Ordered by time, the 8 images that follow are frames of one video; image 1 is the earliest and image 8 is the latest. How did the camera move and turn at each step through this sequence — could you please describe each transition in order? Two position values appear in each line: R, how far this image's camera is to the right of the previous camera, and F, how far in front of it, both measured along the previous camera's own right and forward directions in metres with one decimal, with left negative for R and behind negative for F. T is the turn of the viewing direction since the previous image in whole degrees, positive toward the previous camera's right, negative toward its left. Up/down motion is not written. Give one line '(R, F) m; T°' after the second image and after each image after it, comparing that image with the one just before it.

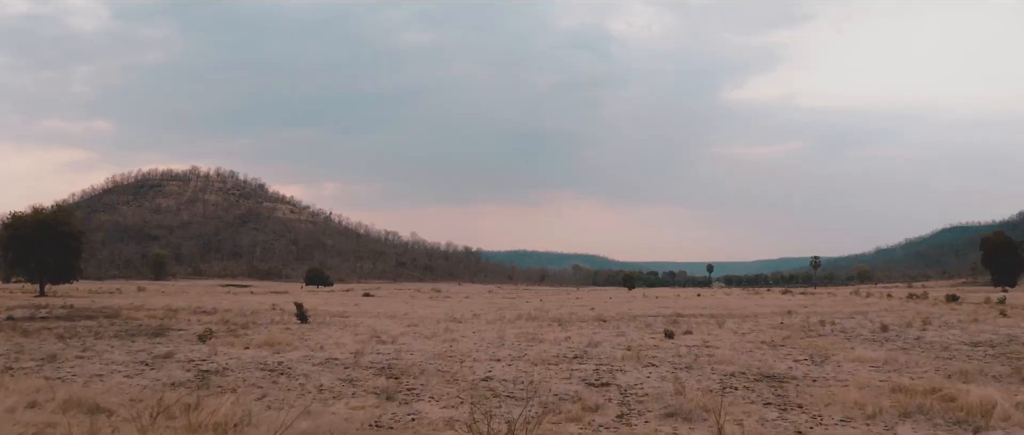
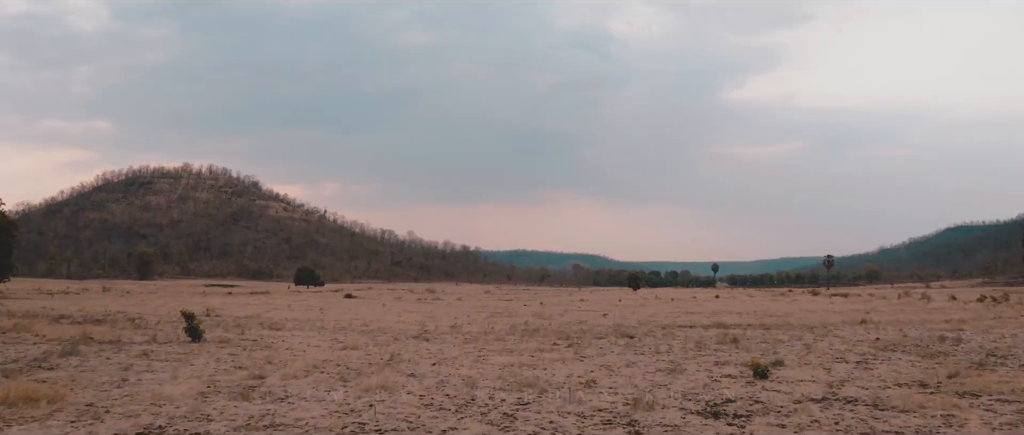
(+0.3, +6.3) m; 0°
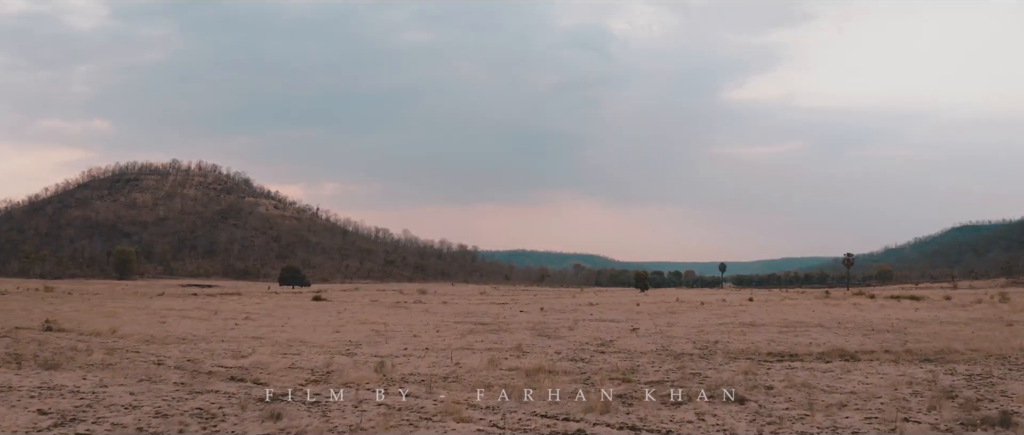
(+0.4, +8.3) m; 0°
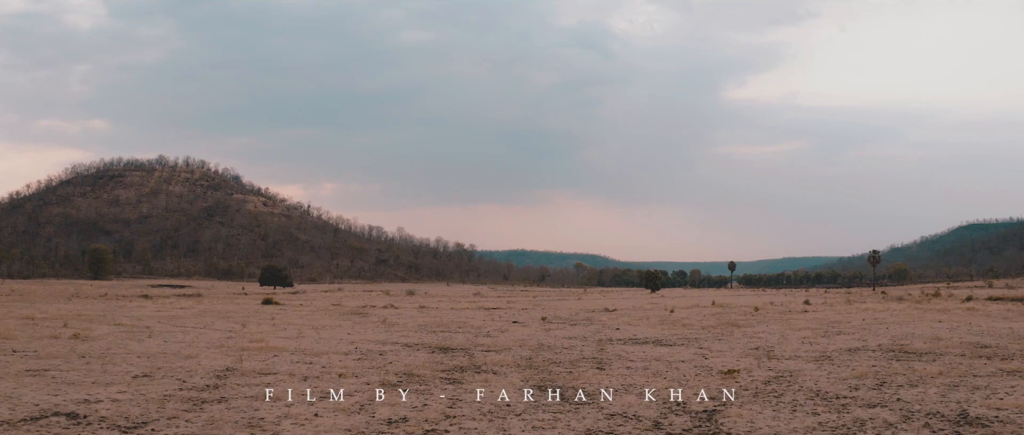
(+0.4, +9.1) m; 0°
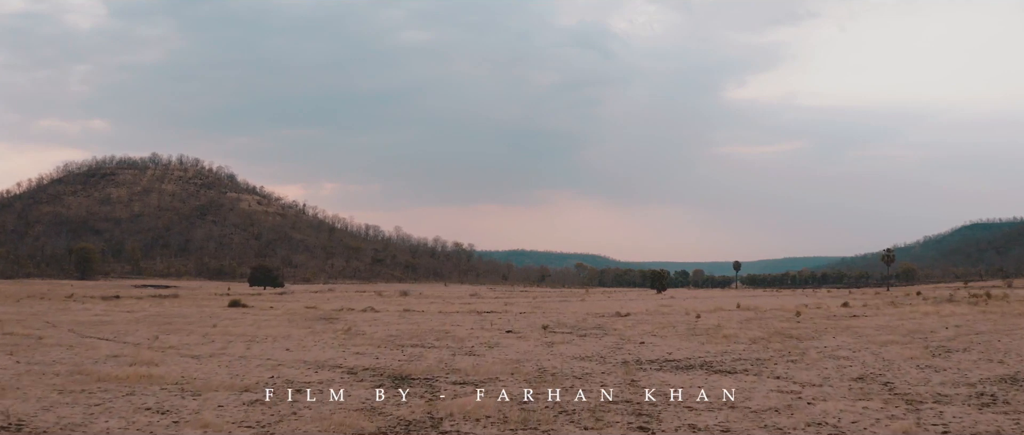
(+0.2, +4.4) m; 0°
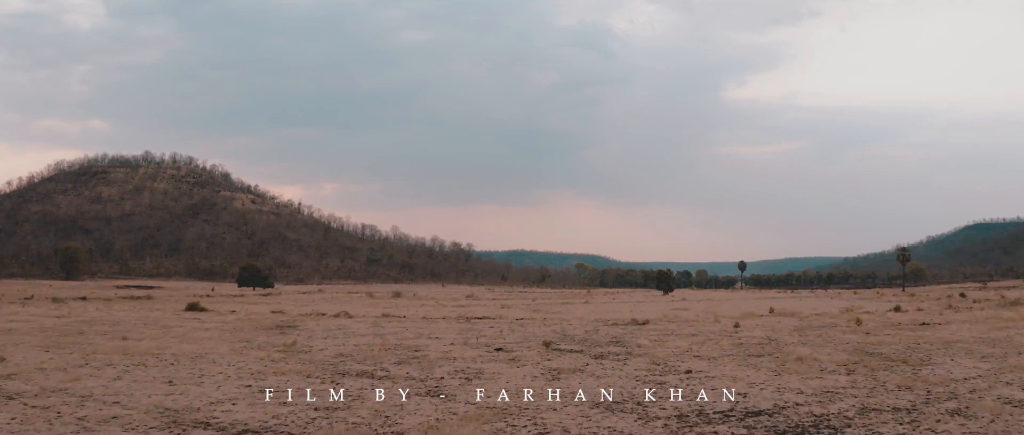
(+0.2, +4.5) m; 0°
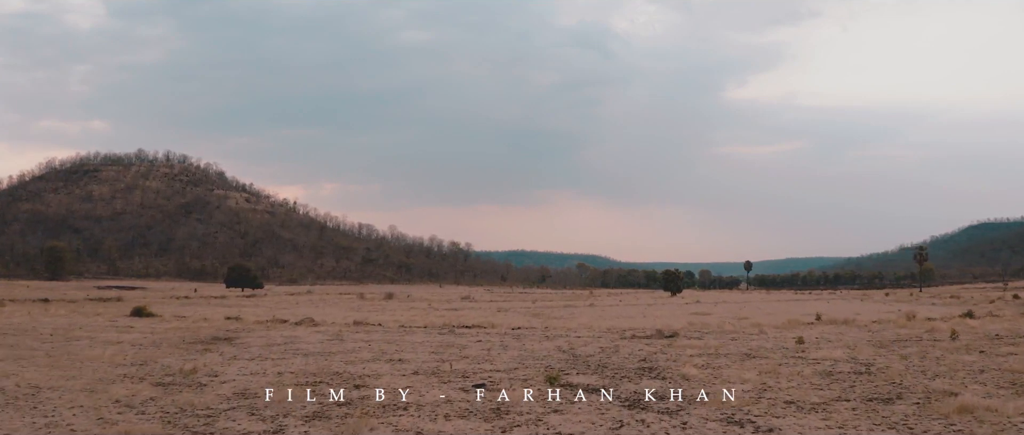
(+0.2, +4.4) m; 0°
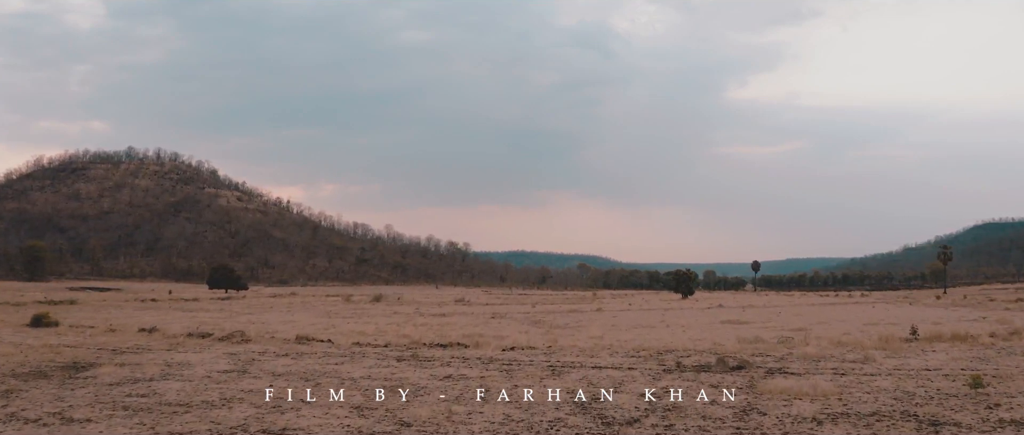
(+0.2, +5.6) m; 0°
